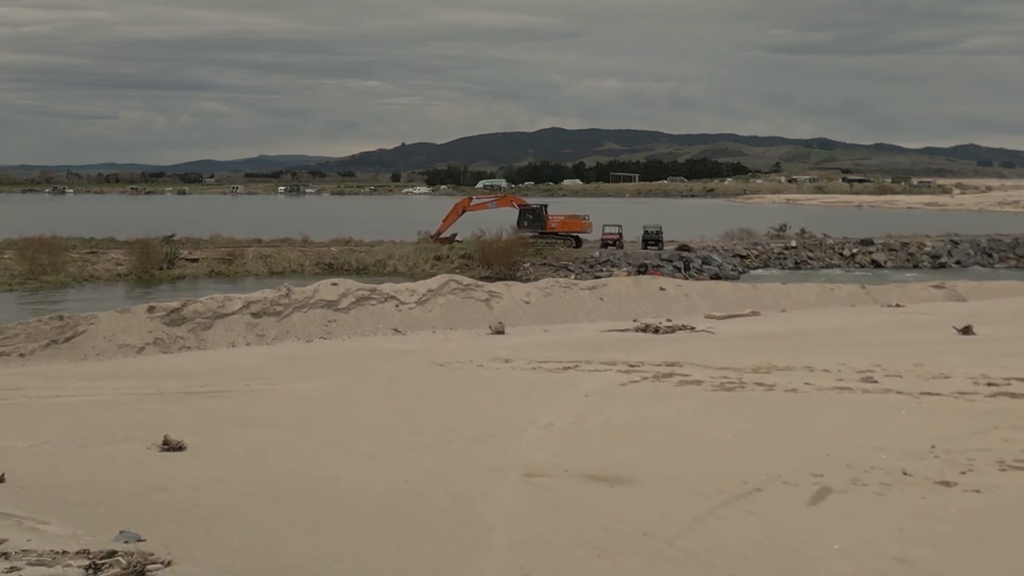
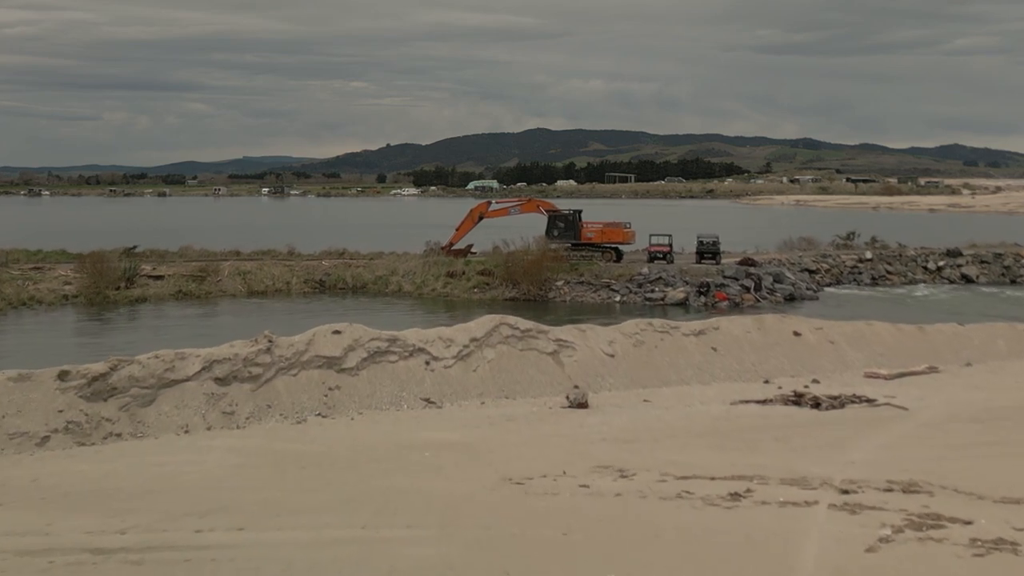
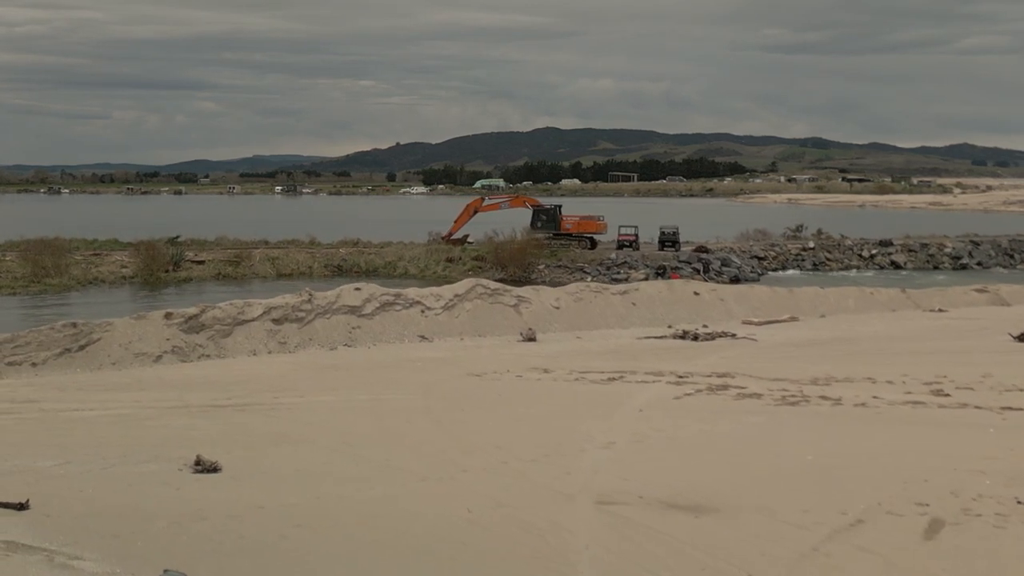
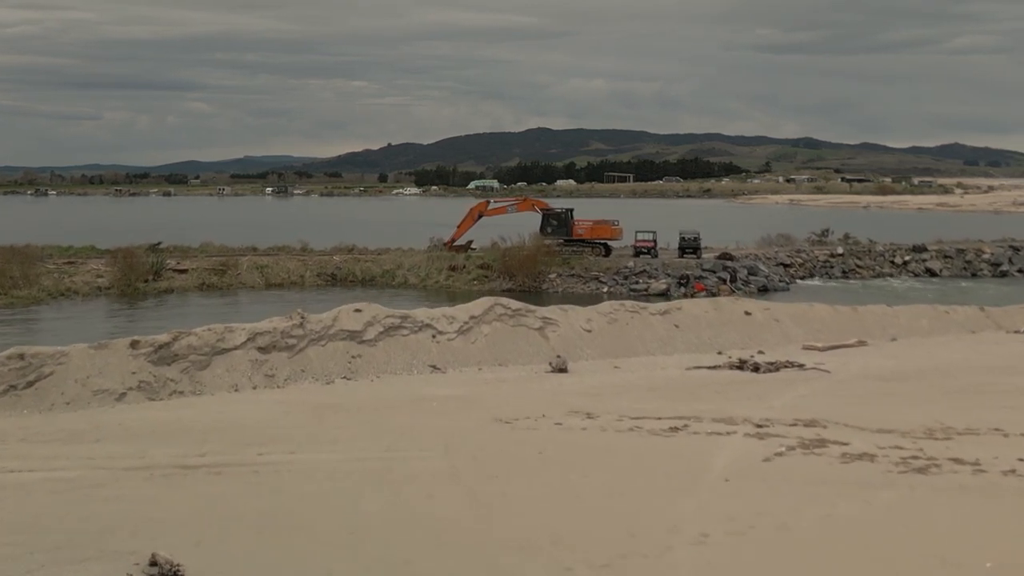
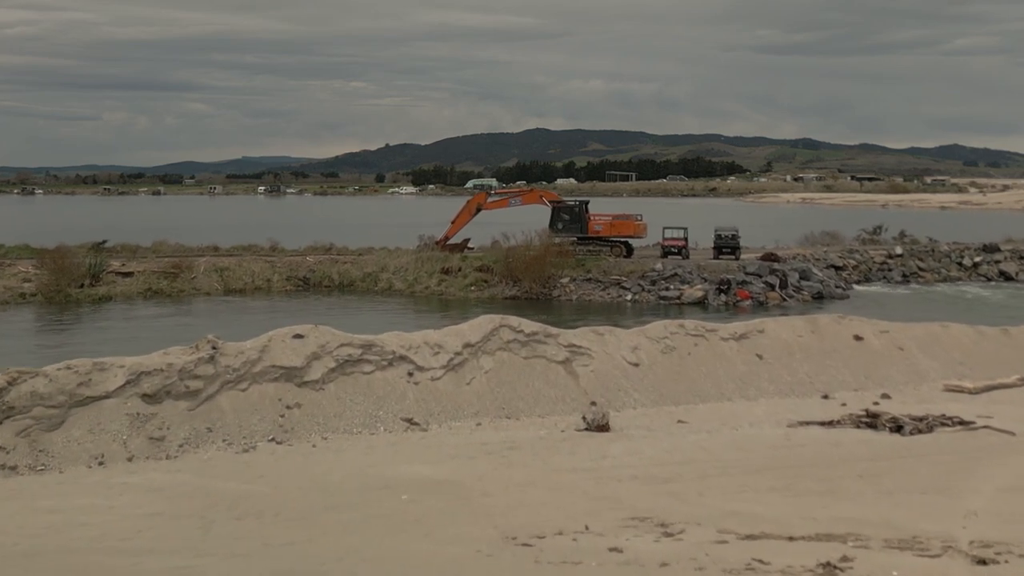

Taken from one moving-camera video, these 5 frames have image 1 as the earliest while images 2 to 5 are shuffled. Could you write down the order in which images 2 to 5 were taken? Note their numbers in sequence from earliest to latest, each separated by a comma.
3, 4, 2, 5
